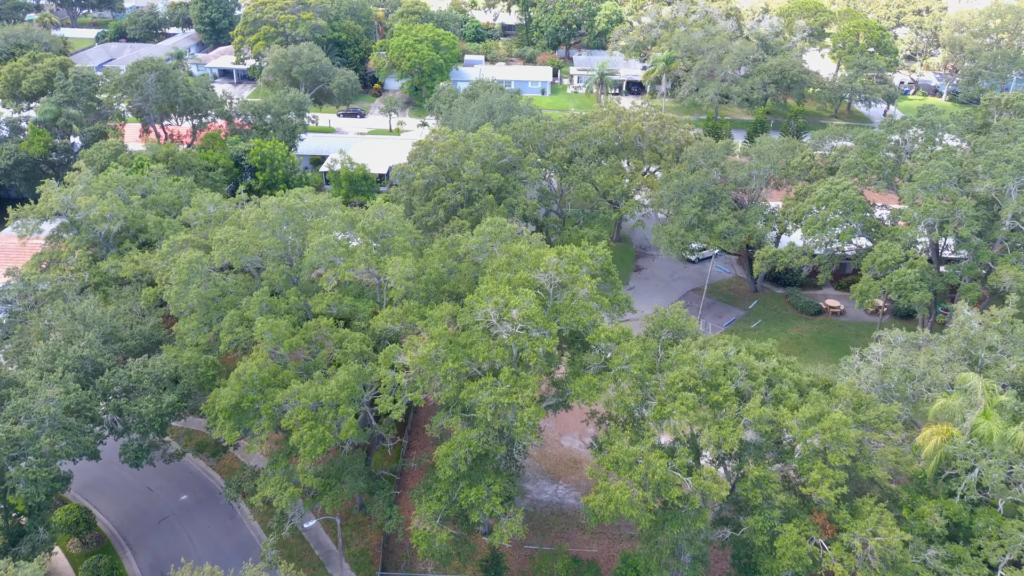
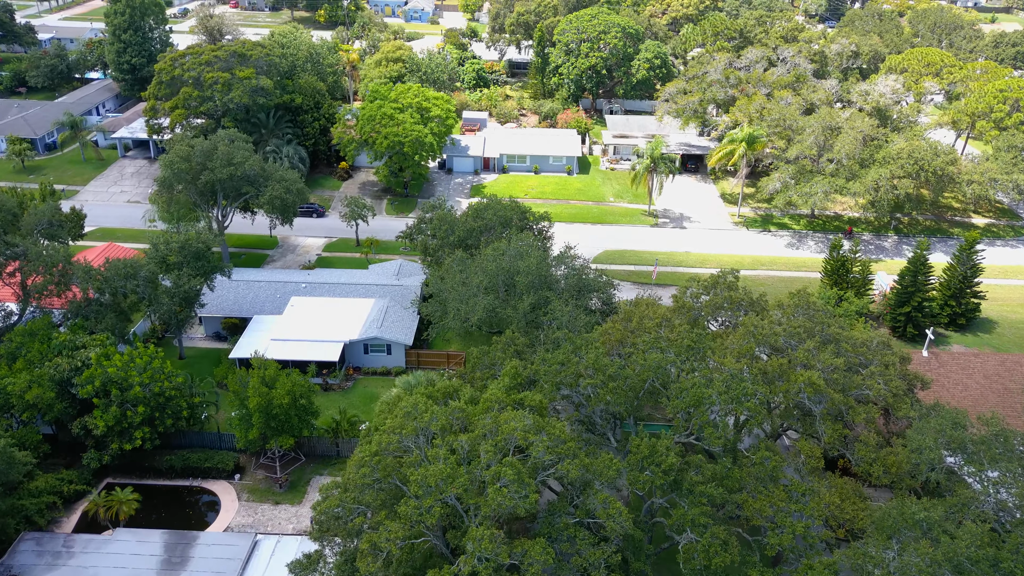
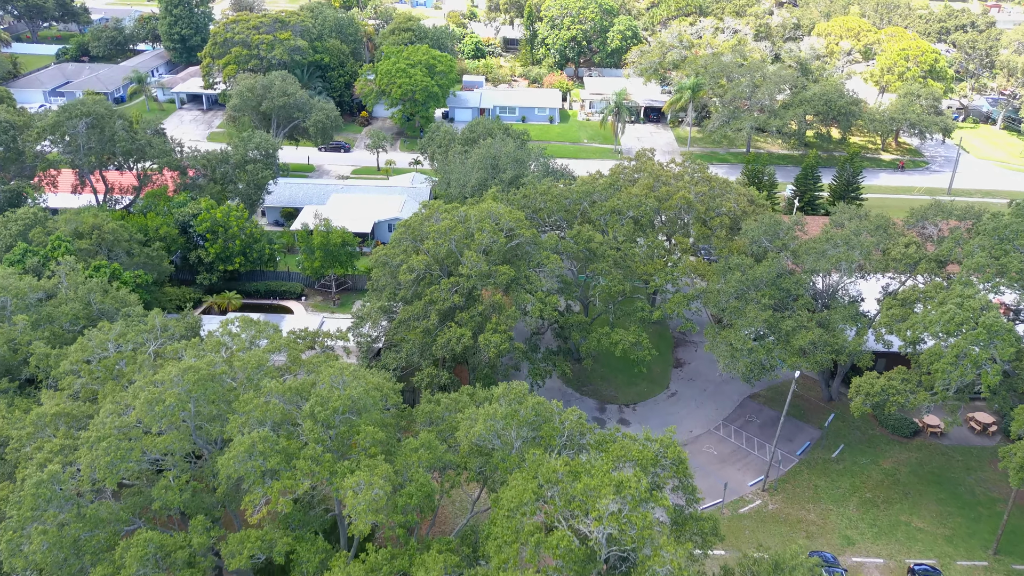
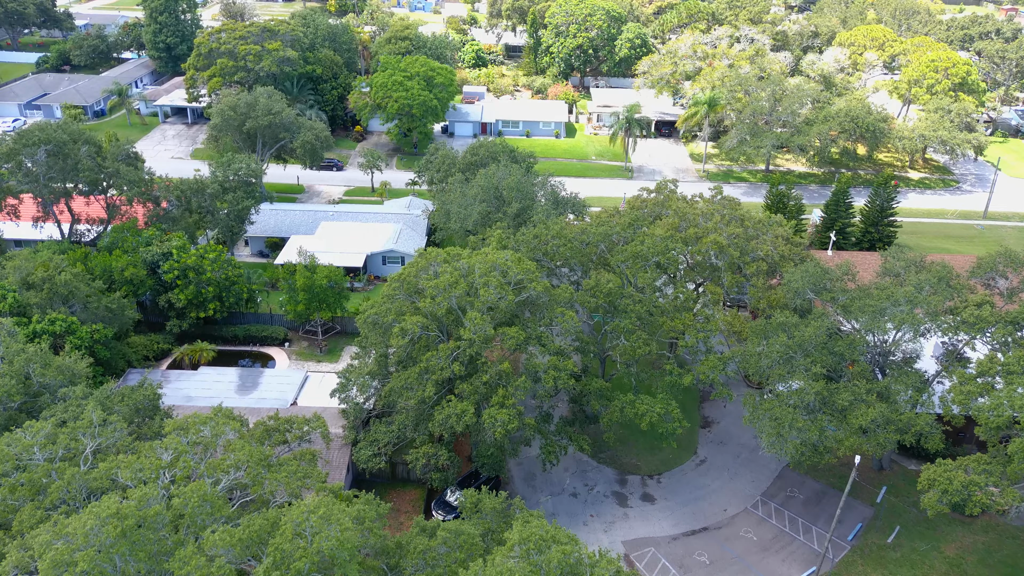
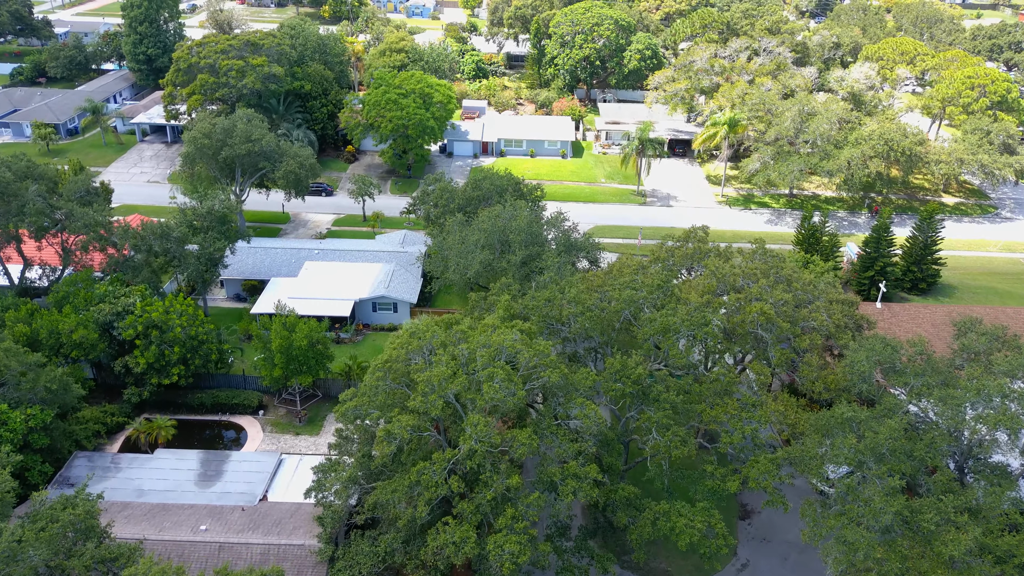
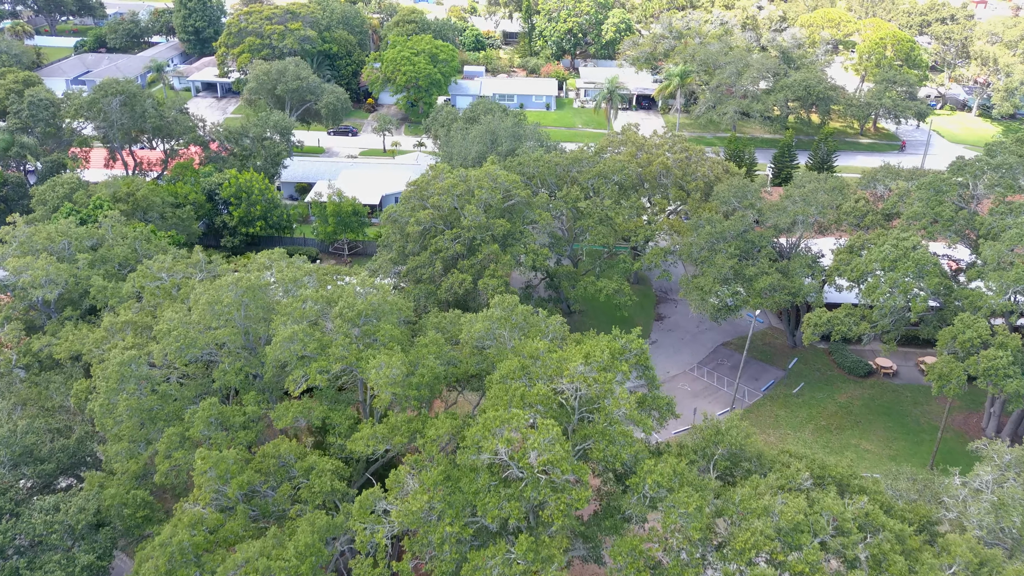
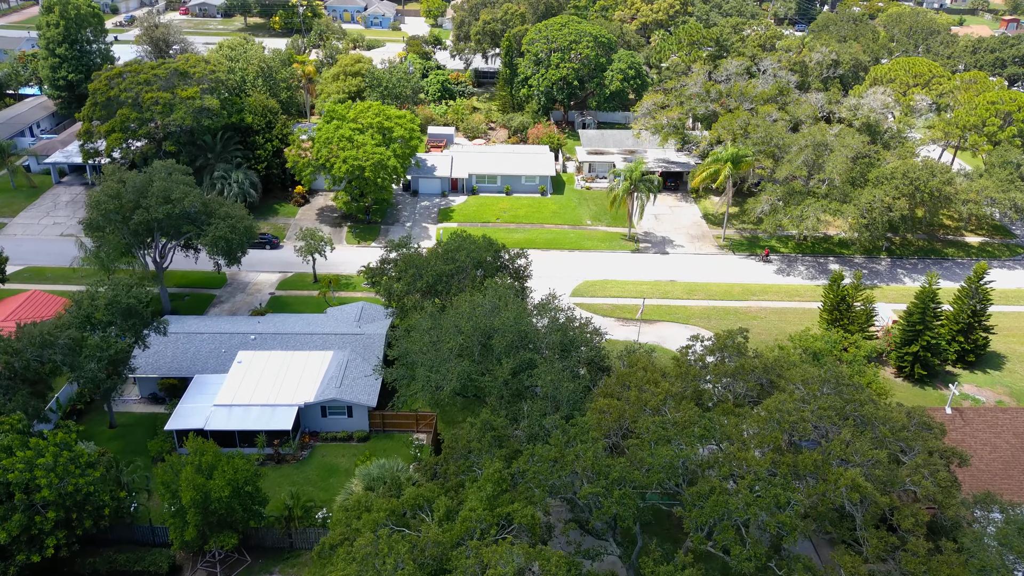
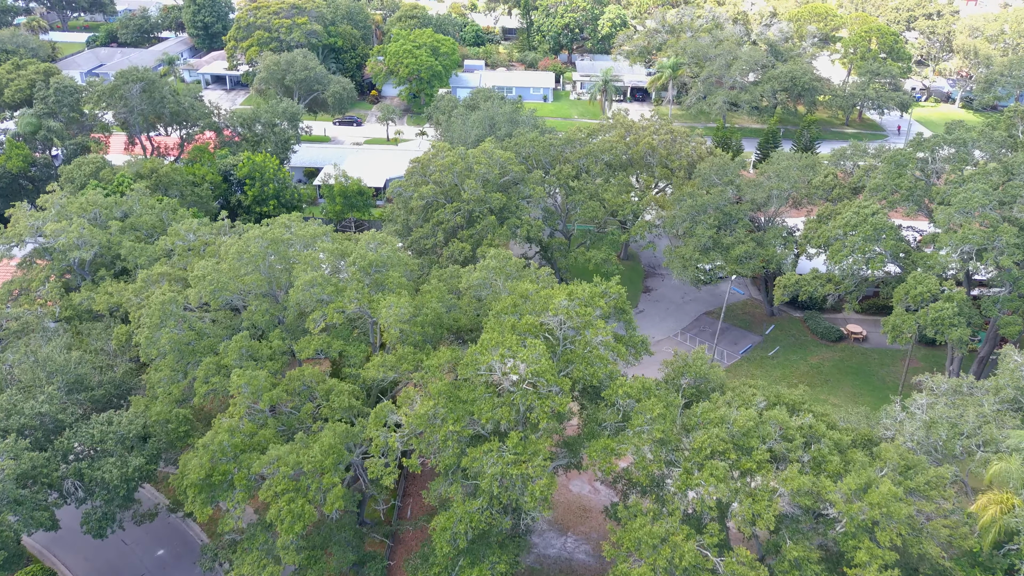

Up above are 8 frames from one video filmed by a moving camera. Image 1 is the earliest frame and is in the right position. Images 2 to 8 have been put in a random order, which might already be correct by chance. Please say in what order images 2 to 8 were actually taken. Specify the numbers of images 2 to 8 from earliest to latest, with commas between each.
8, 6, 3, 4, 5, 2, 7
